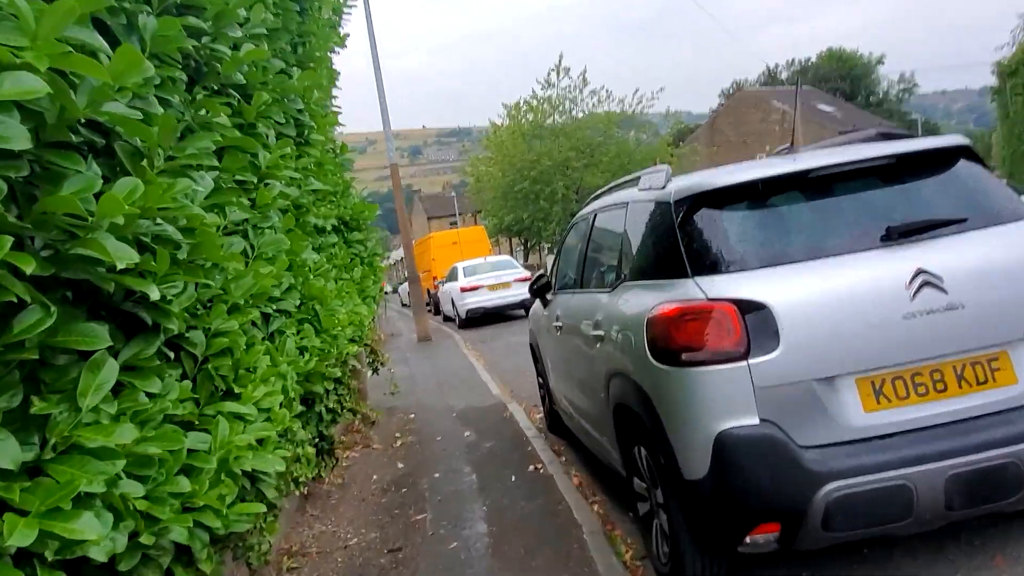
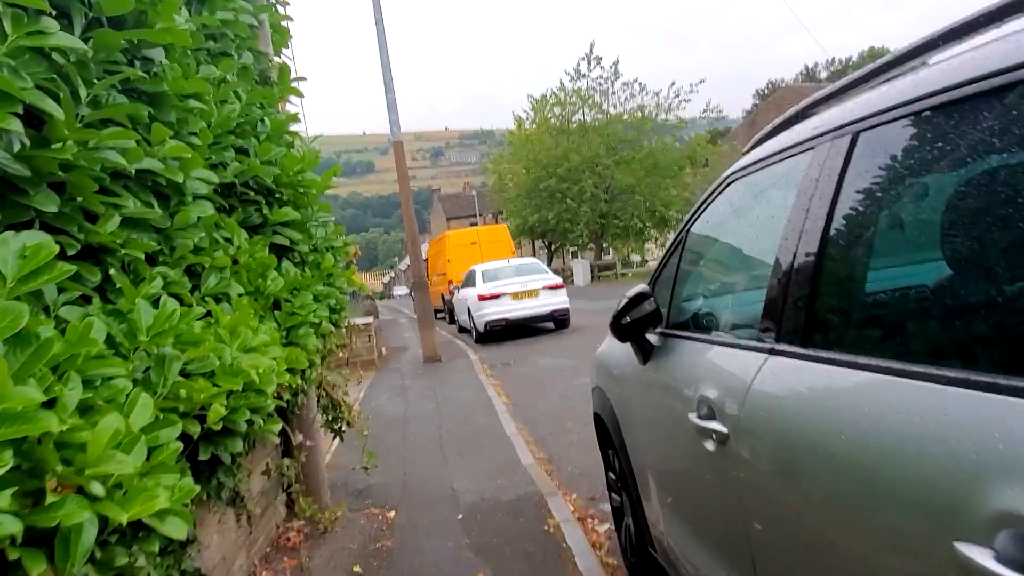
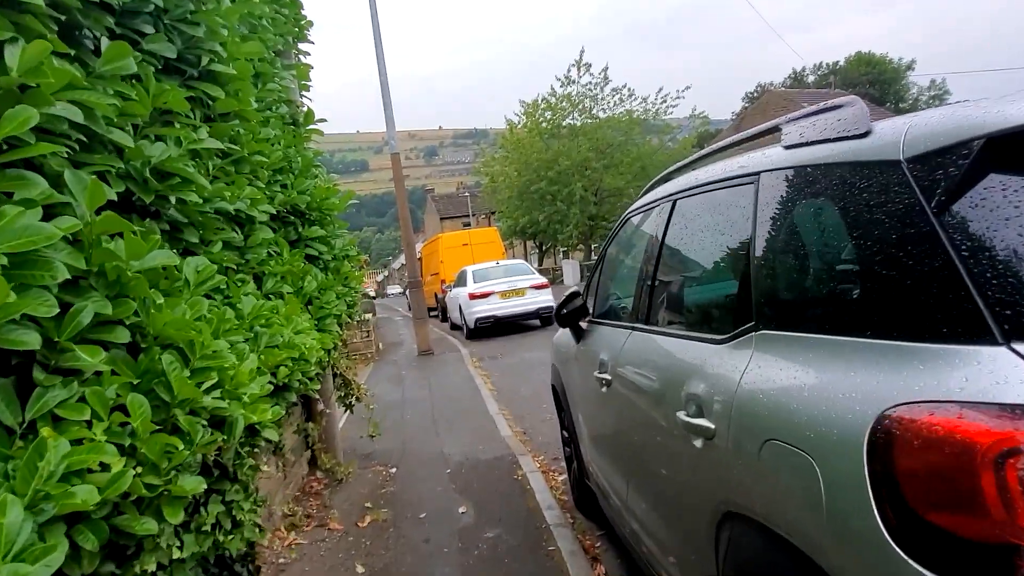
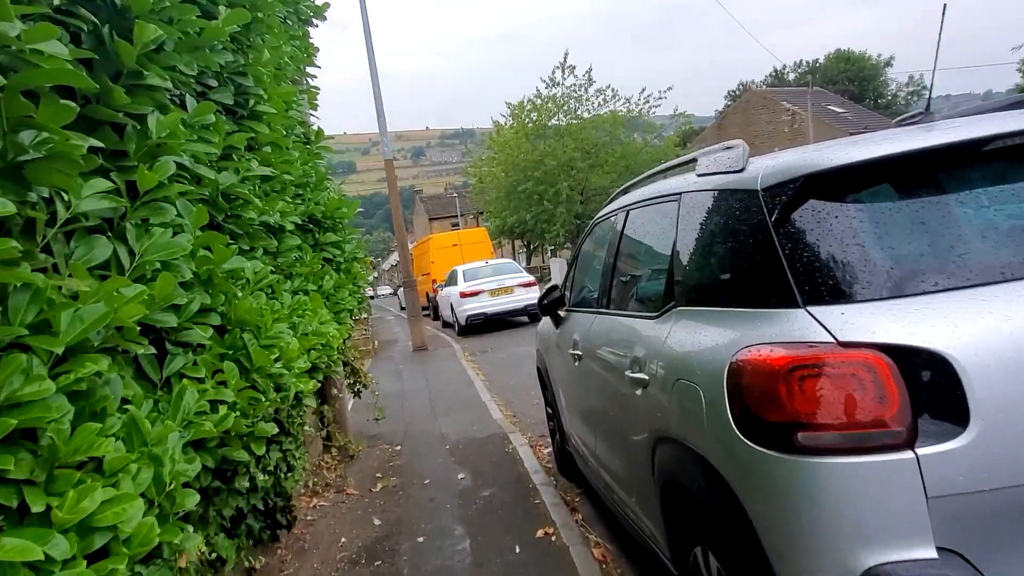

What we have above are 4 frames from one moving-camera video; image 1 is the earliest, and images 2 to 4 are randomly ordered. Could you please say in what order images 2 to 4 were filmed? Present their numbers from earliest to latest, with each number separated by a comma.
4, 3, 2
